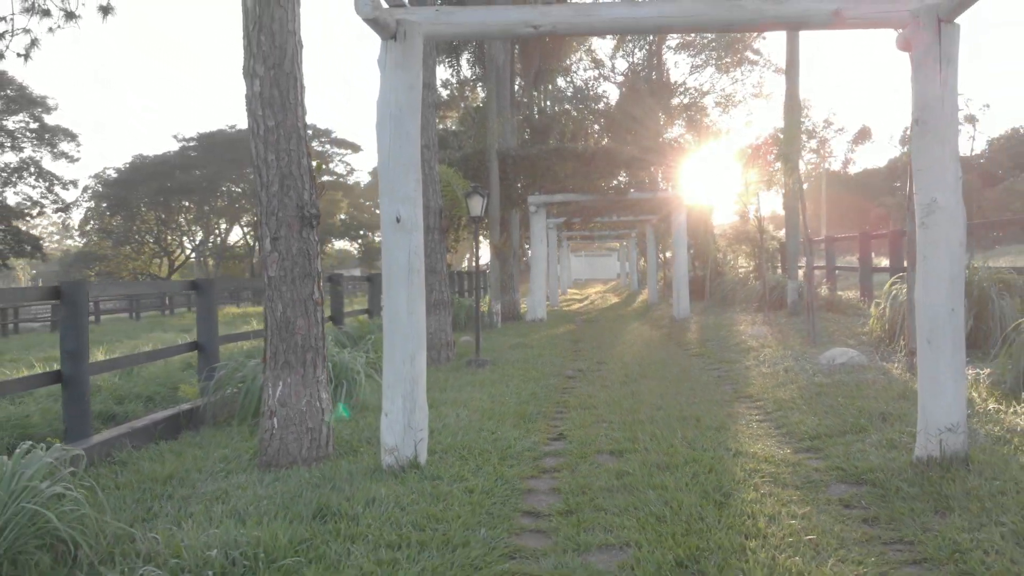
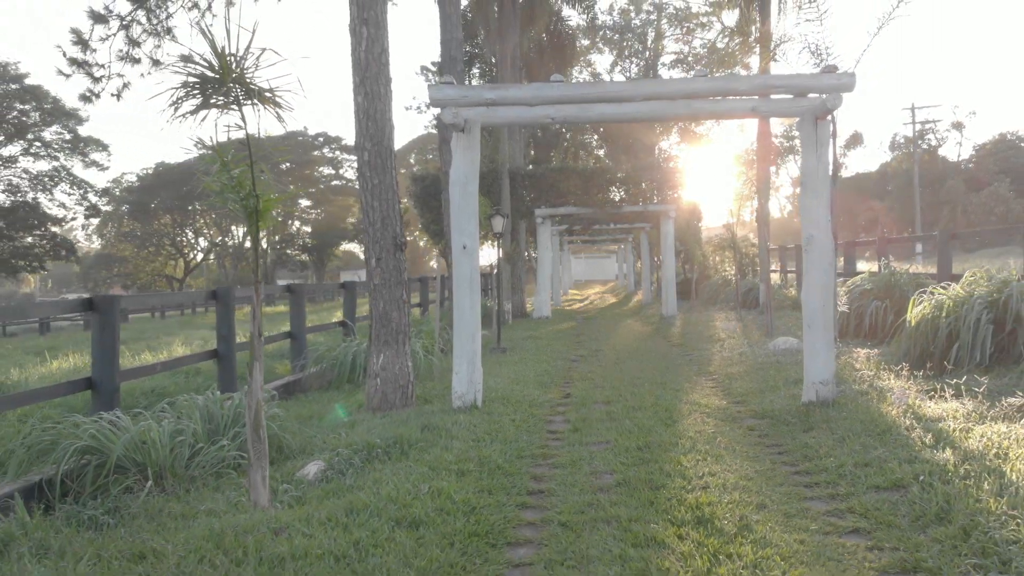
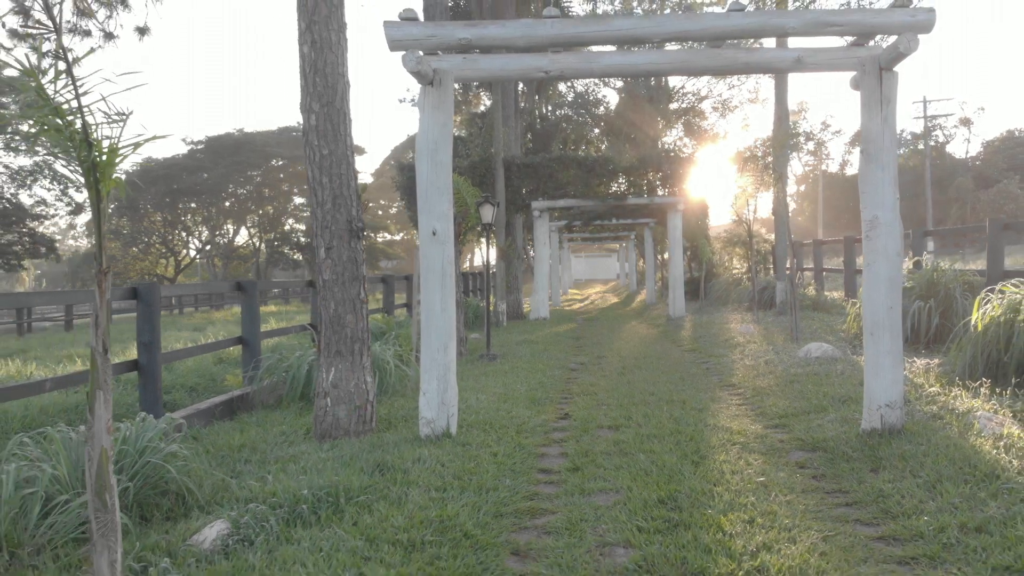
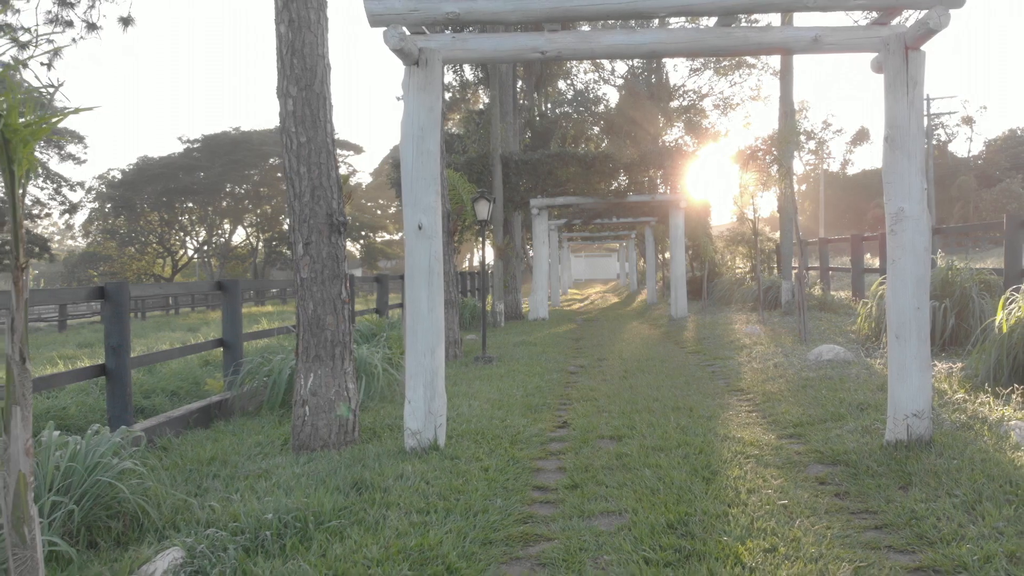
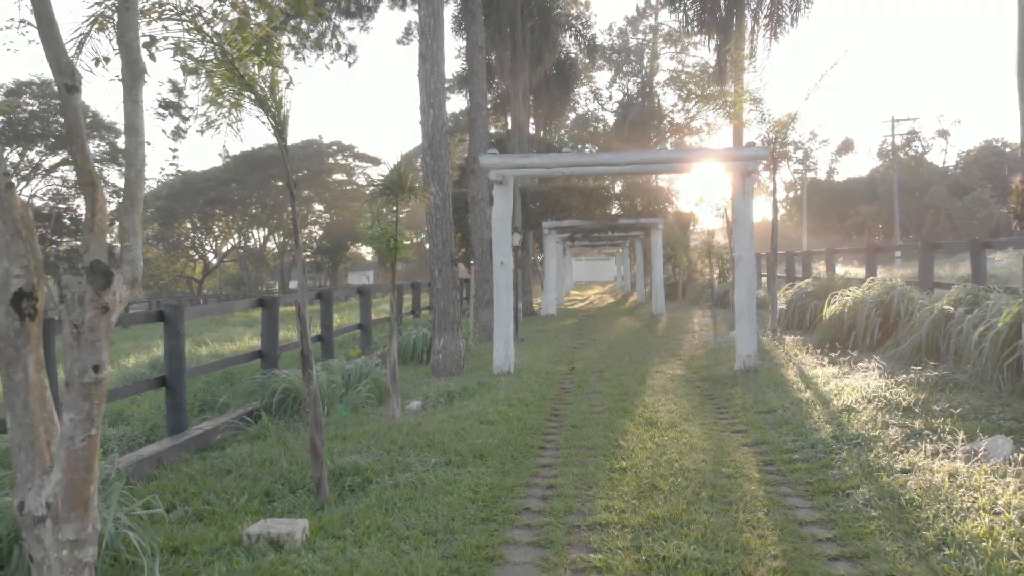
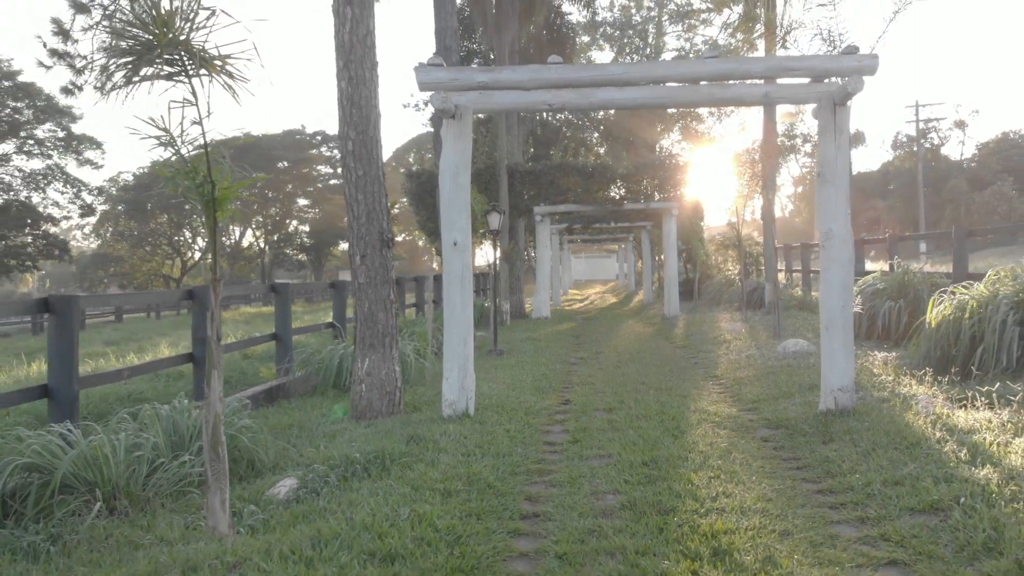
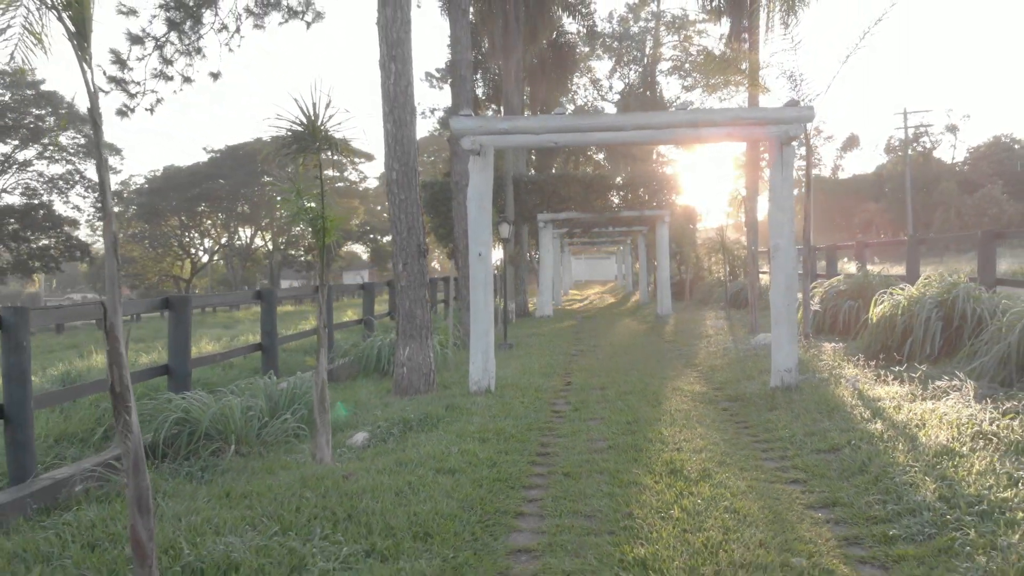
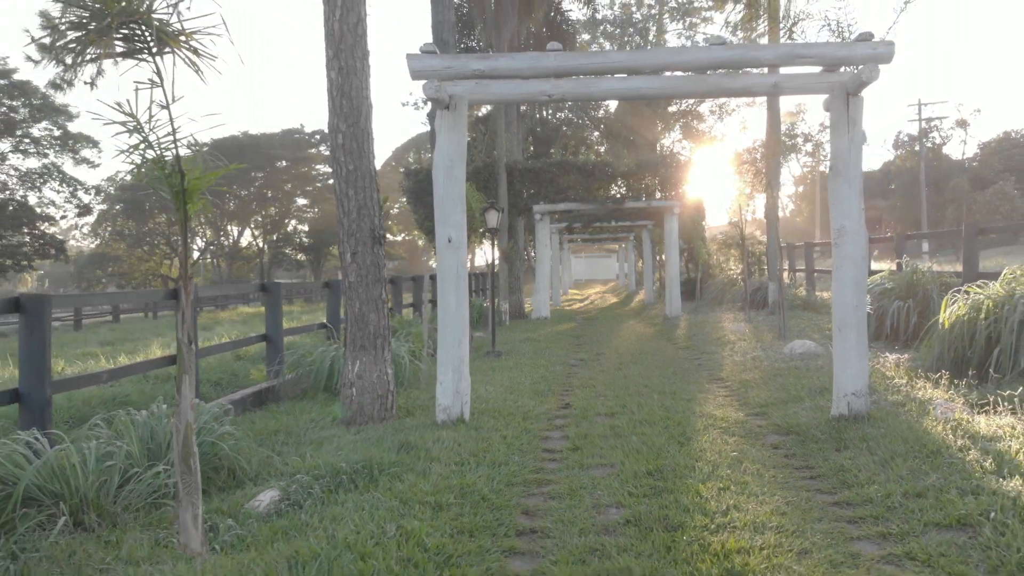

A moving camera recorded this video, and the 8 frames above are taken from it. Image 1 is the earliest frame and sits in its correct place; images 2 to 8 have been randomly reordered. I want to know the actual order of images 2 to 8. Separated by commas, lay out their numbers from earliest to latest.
4, 3, 8, 6, 2, 7, 5
